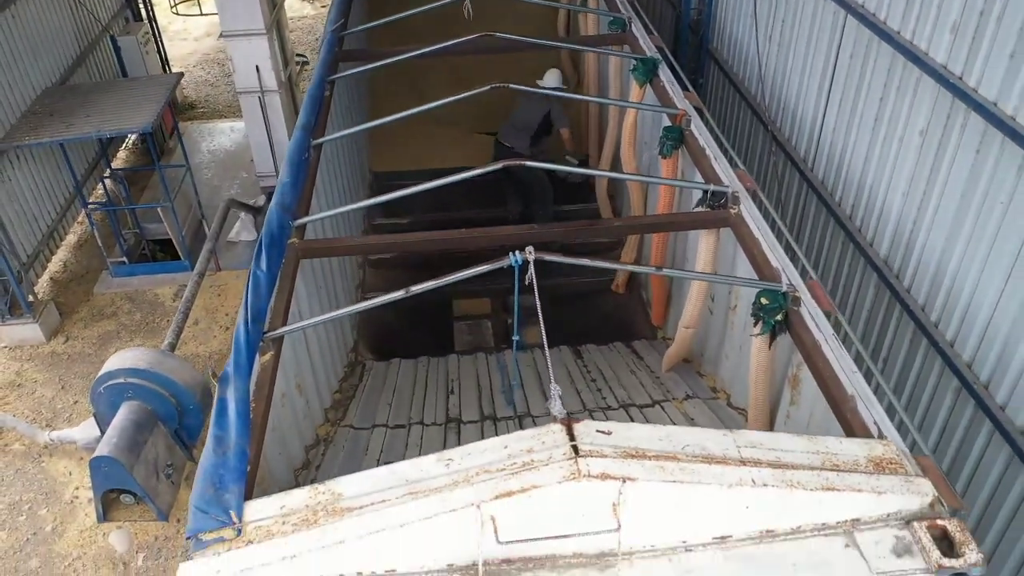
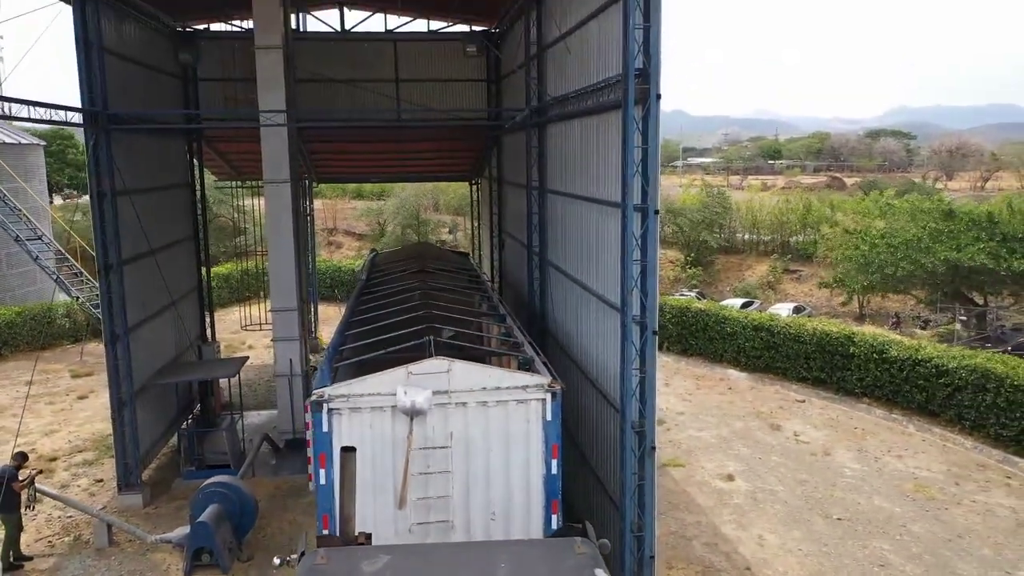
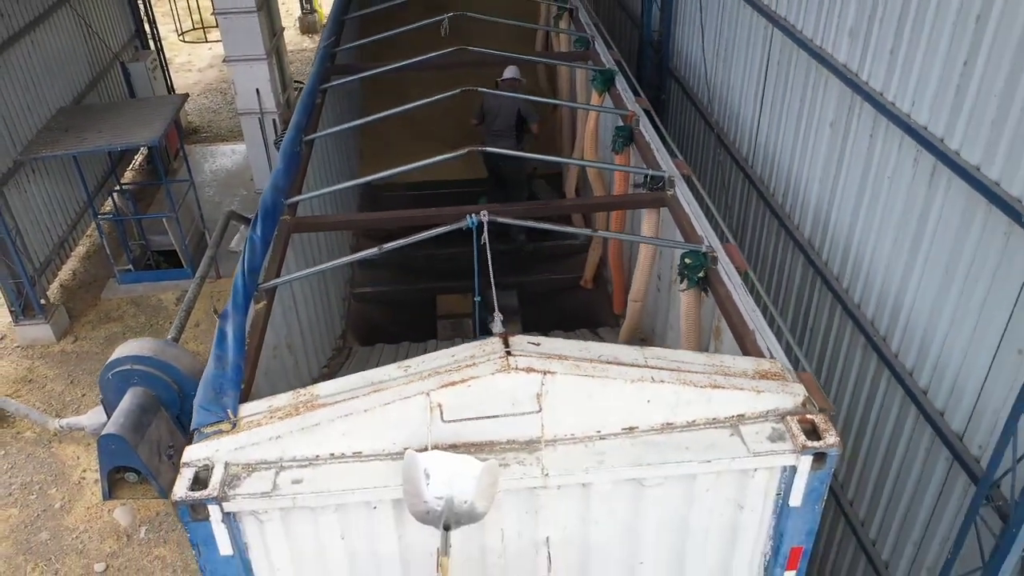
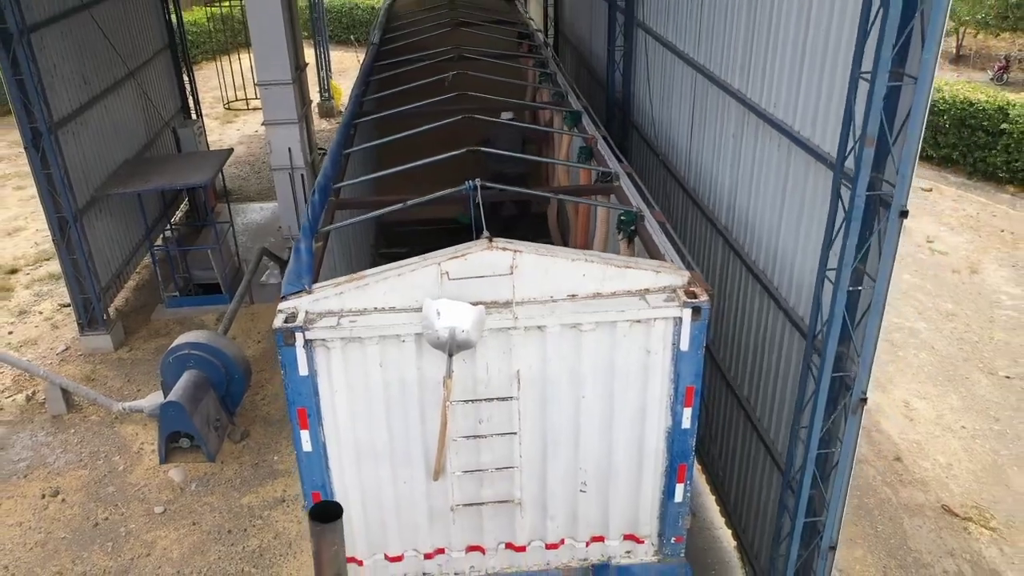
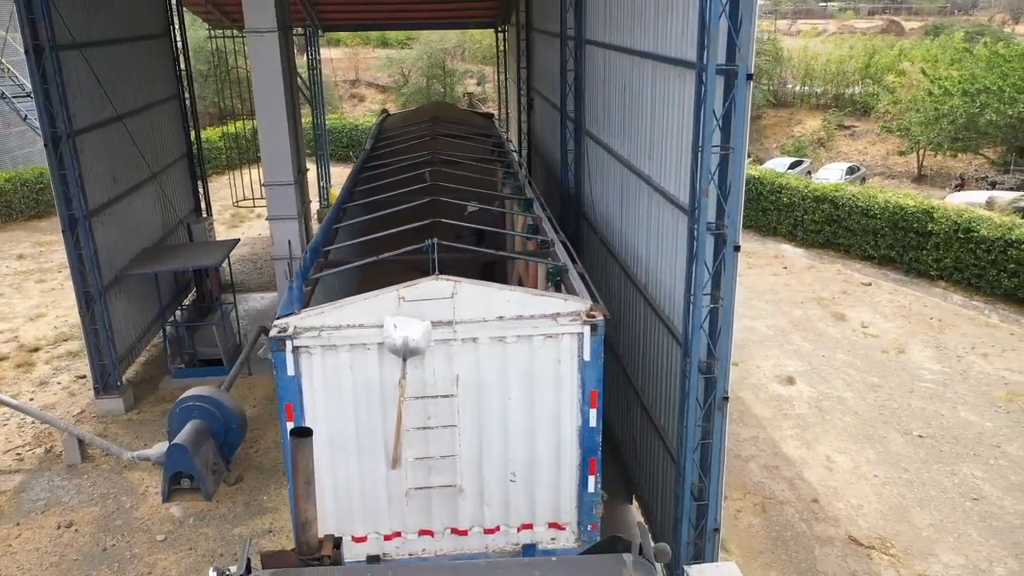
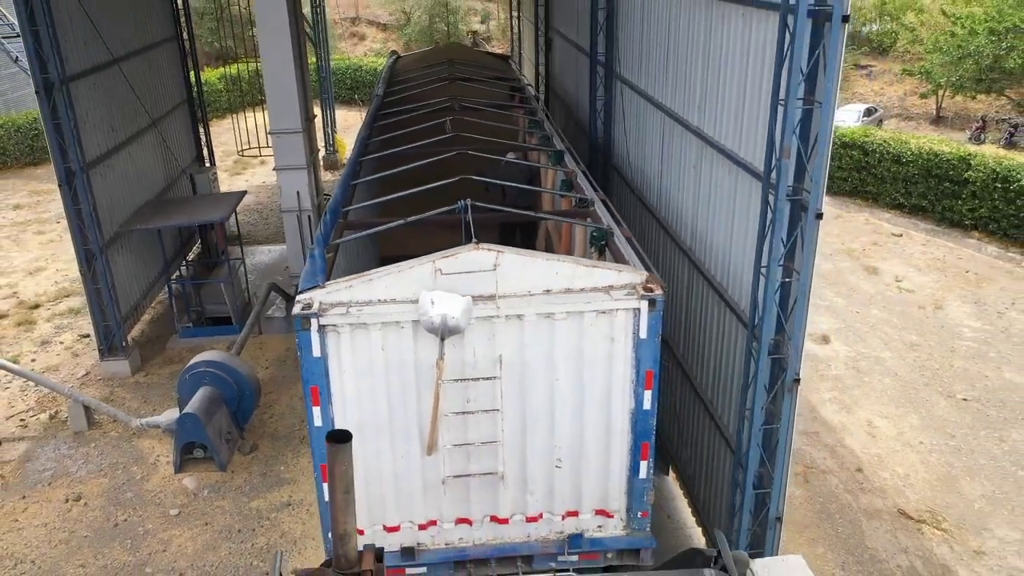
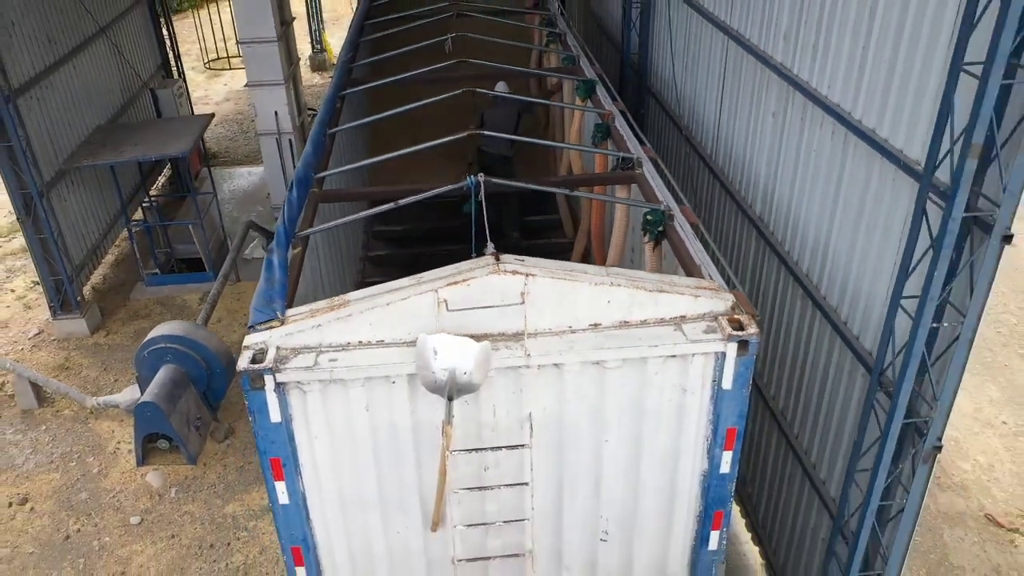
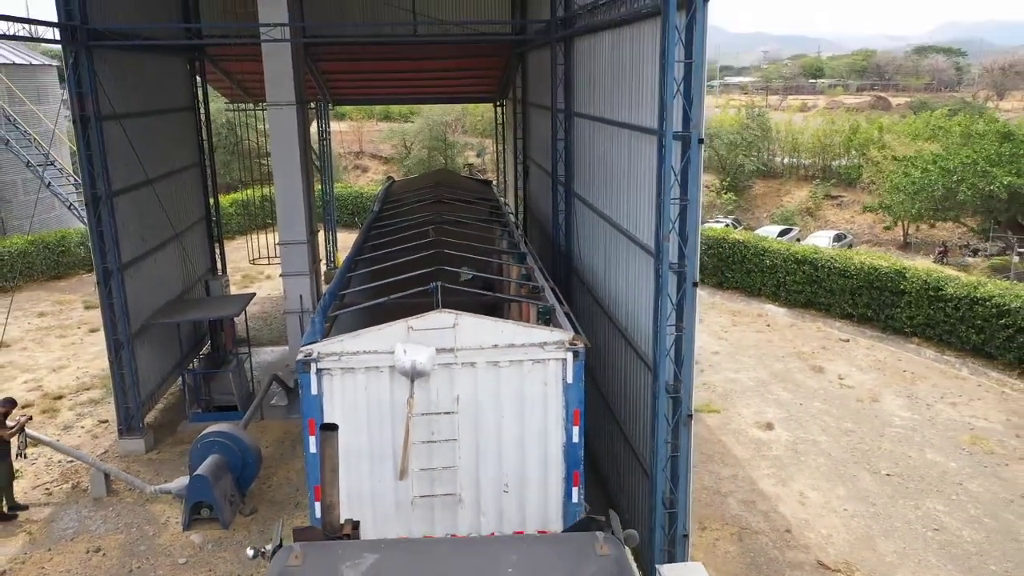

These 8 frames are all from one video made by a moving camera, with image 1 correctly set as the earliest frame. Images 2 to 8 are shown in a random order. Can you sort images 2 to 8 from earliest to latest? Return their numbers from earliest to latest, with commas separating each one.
3, 7, 4, 6, 5, 8, 2
